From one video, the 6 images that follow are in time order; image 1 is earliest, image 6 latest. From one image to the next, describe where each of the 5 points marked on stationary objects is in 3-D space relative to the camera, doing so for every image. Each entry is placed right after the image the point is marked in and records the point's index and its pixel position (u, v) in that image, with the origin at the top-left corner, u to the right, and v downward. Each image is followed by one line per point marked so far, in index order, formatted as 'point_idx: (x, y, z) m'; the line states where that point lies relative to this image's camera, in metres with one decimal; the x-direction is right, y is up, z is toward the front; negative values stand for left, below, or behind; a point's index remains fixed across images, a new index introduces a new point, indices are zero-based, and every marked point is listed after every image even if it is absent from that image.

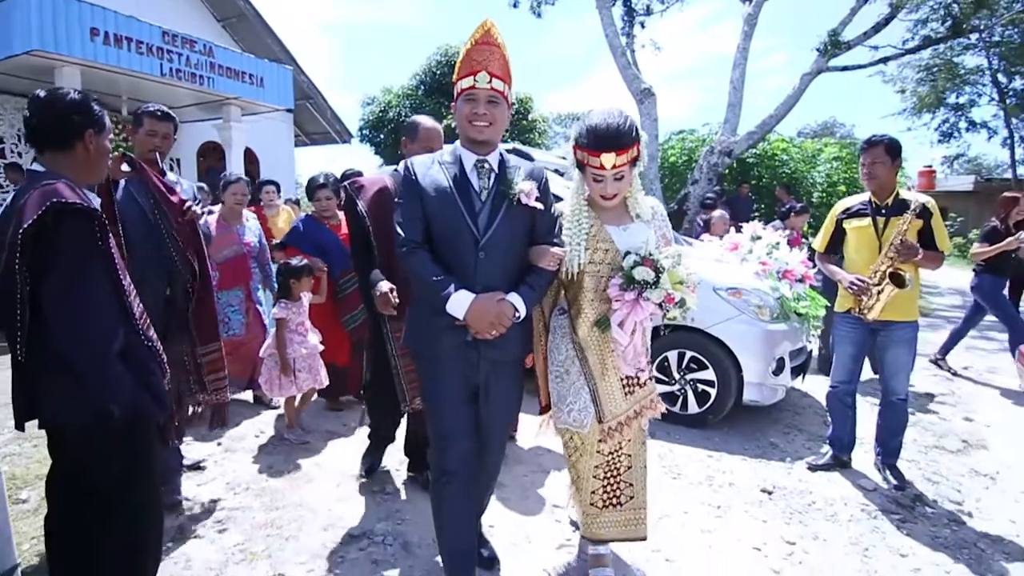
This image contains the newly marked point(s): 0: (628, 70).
0: (+2.6, +4.9, +12.7) m
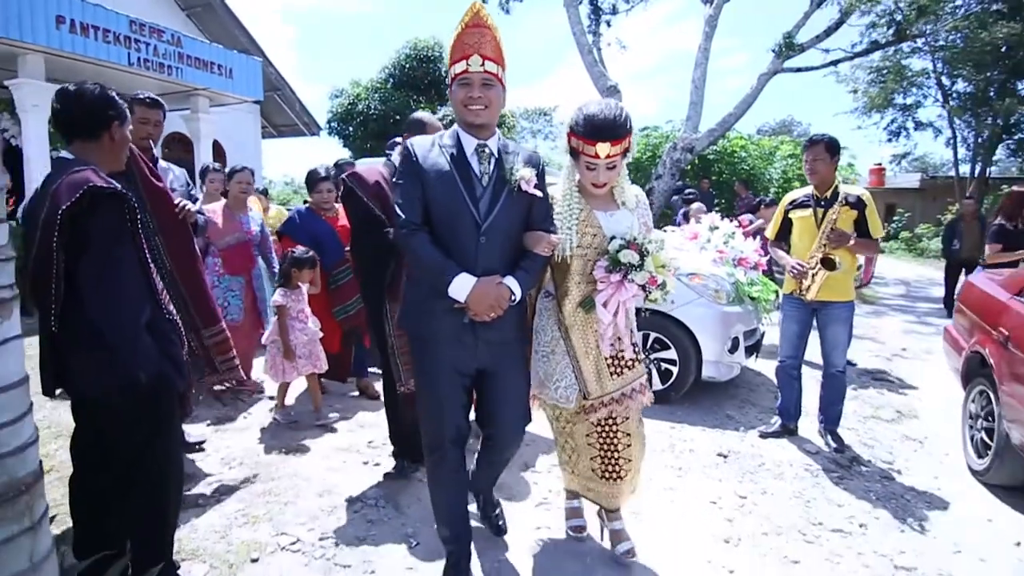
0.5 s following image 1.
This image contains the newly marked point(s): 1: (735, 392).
0: (+1.9, +5.1, +13.1) m
1: (+1.9, -0.9, +4.9) m
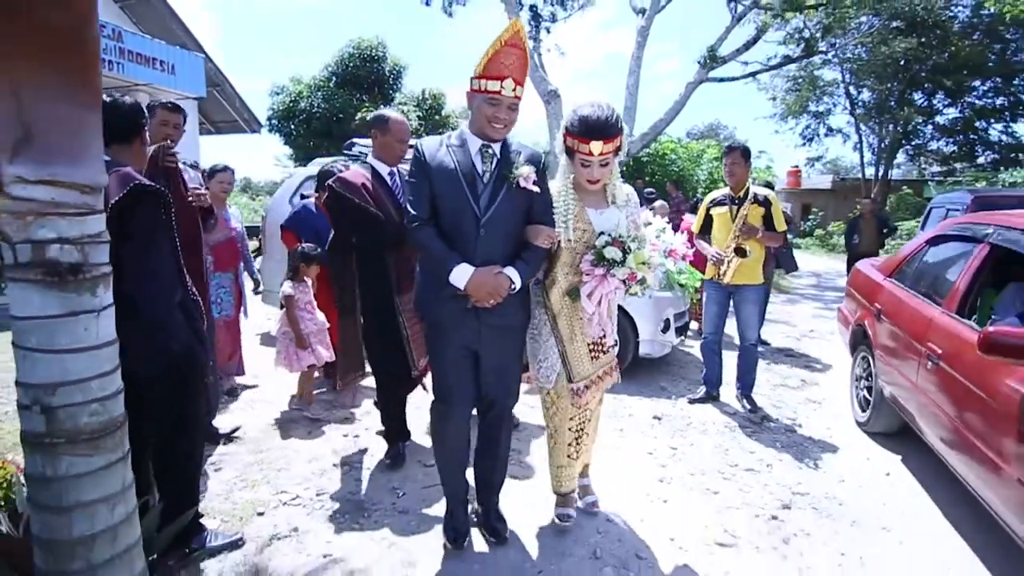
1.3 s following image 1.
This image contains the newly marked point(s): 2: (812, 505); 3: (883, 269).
0: (+0.6, +5.2, +13.7) m
1: (+1.5, -0.8, +5.6) m
2: (+1.8, -1.3, +3.3) m
3: (+3.0, +0.2, +4.6) m
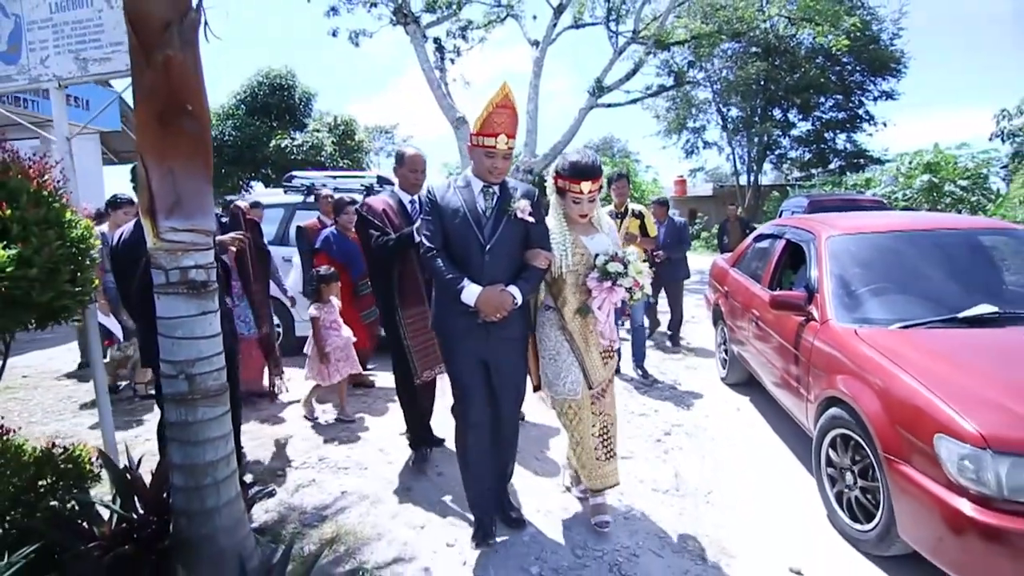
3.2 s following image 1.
0: (-1.7, +4.9, +14.8) m
1: (+0.8, -0.8, +6.9) m
2: (+1.4, -1.2, +4.7) m
3: (+2.4, +0.3, +6.1) m
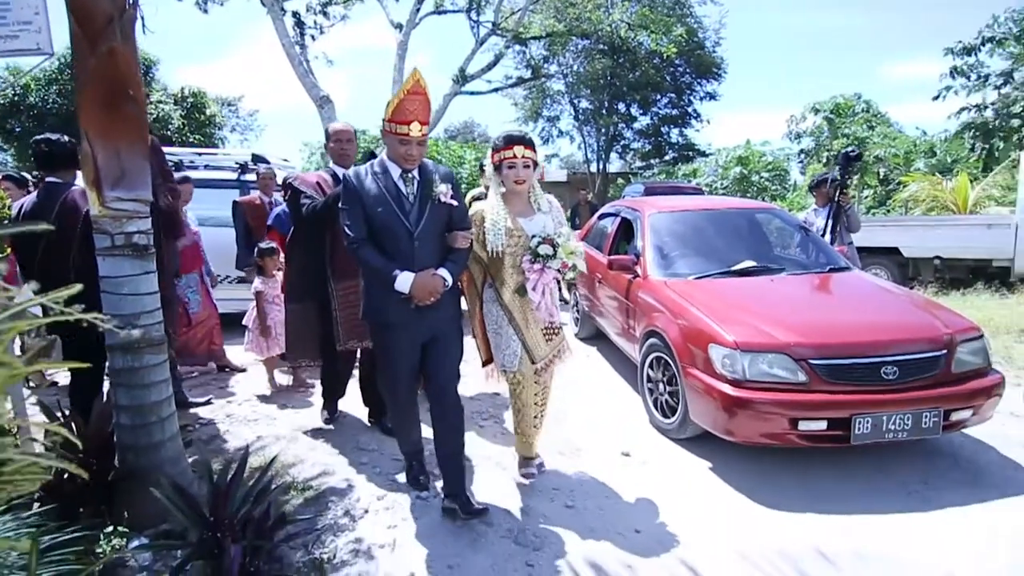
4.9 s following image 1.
0: (-5.3, +5.4, +14.6) m
1: (-0.8, -0.4, +7.7) m
2: (+0.3, -0.9, +5.7) m
3: (+0.9, +0.7, +7.3) m
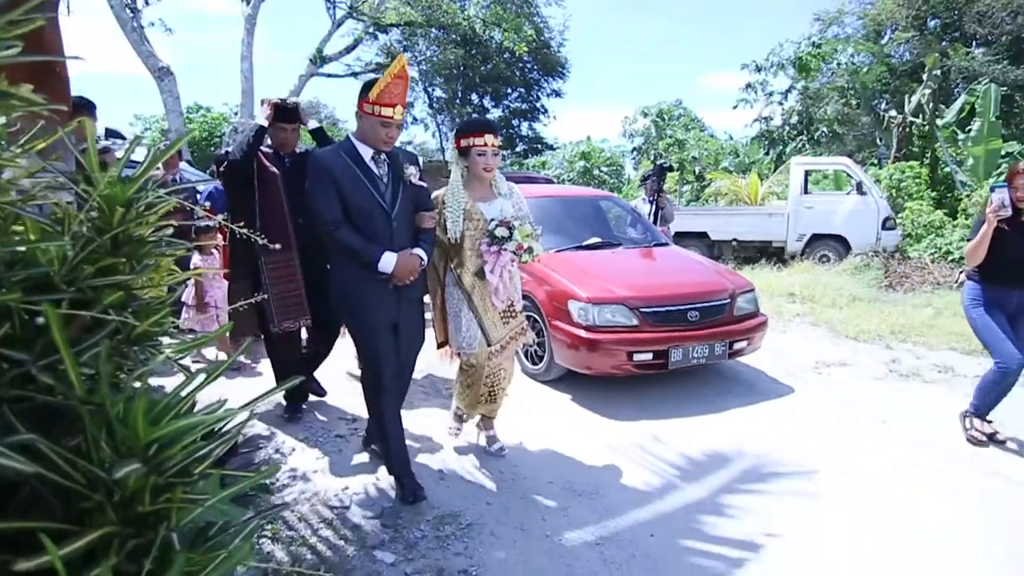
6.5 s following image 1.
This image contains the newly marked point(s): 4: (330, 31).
0: (-8.7, +5.7, +13.5) m
1: (-2.5, -0.1, +8.0) m
2: (-0.9, -0.6, +6.4) m
3: (-0.9, +1.0, +8.0) m
4: (-4.7, +6.7, +14.9) m
